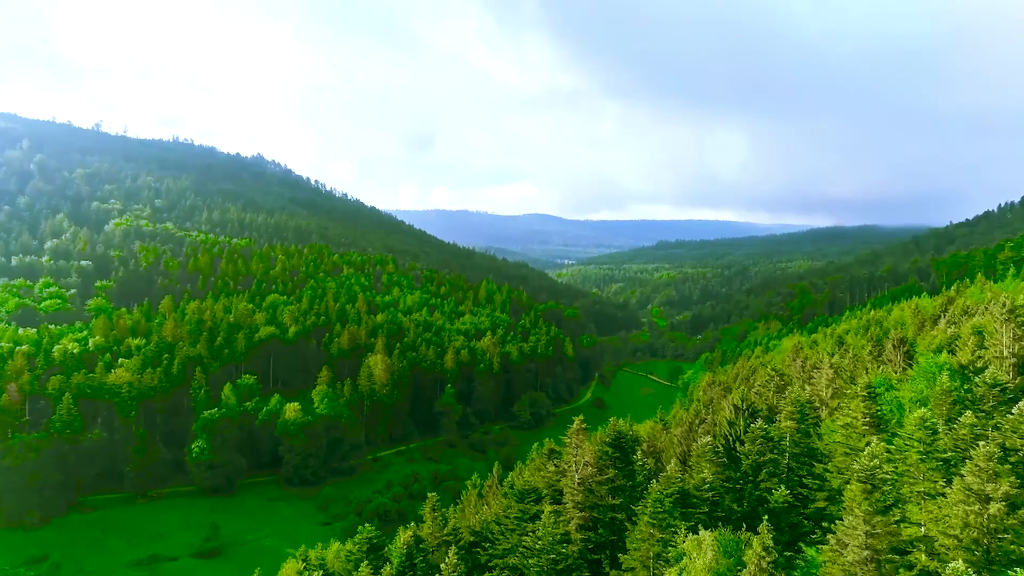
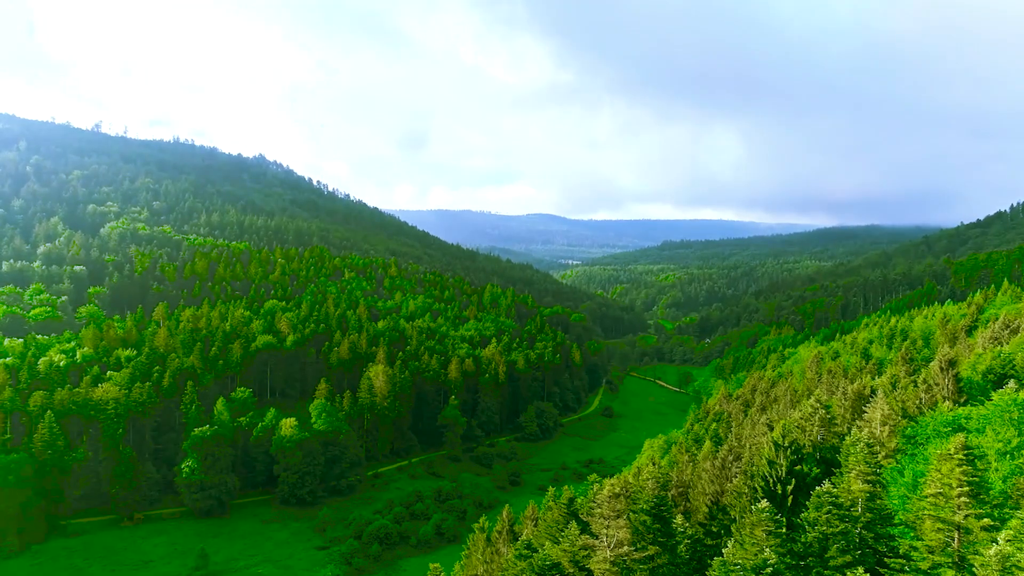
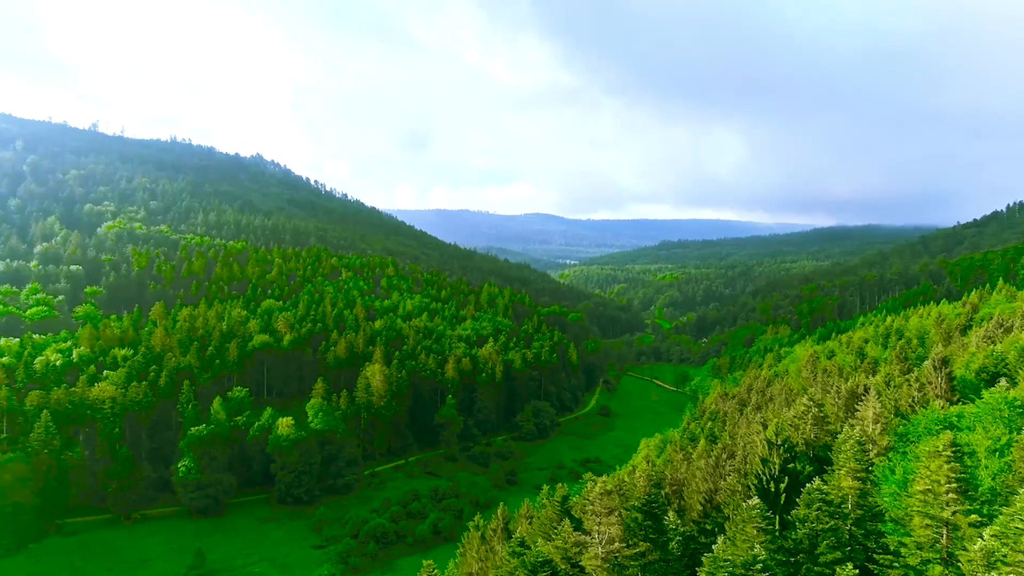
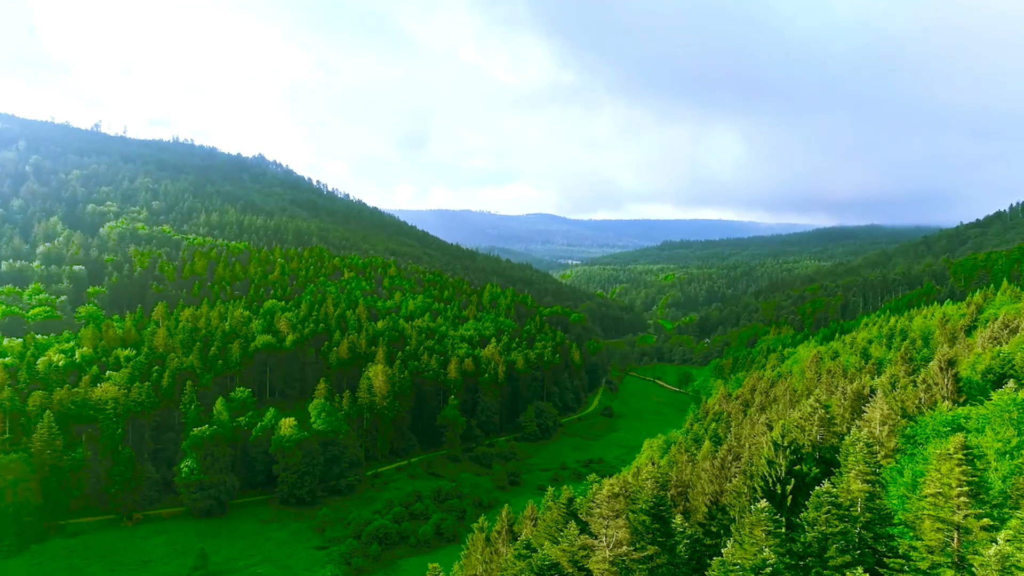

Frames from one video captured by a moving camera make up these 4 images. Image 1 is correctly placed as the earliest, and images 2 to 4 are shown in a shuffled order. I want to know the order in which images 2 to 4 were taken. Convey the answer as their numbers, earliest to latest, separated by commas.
3, 2, 4
